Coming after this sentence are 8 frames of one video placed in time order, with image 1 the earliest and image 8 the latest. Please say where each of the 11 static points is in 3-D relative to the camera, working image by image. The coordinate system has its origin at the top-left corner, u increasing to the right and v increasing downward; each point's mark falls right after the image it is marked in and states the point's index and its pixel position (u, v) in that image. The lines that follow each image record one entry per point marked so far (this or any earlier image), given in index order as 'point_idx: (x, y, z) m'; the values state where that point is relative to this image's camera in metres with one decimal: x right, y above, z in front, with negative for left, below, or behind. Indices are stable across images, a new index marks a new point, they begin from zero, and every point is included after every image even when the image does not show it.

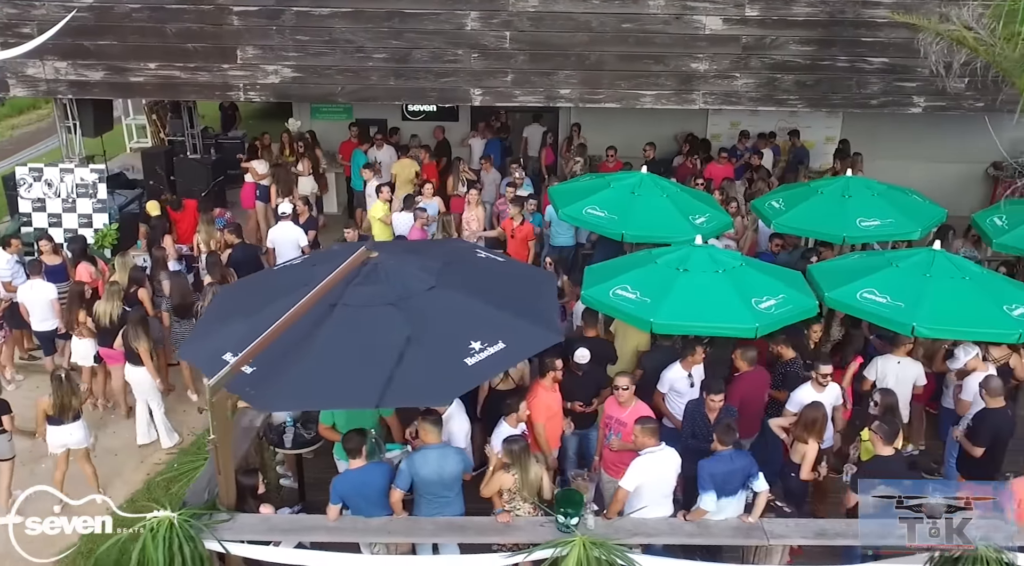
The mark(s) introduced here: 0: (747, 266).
0: (+1.9, +0.1, +6.2) m
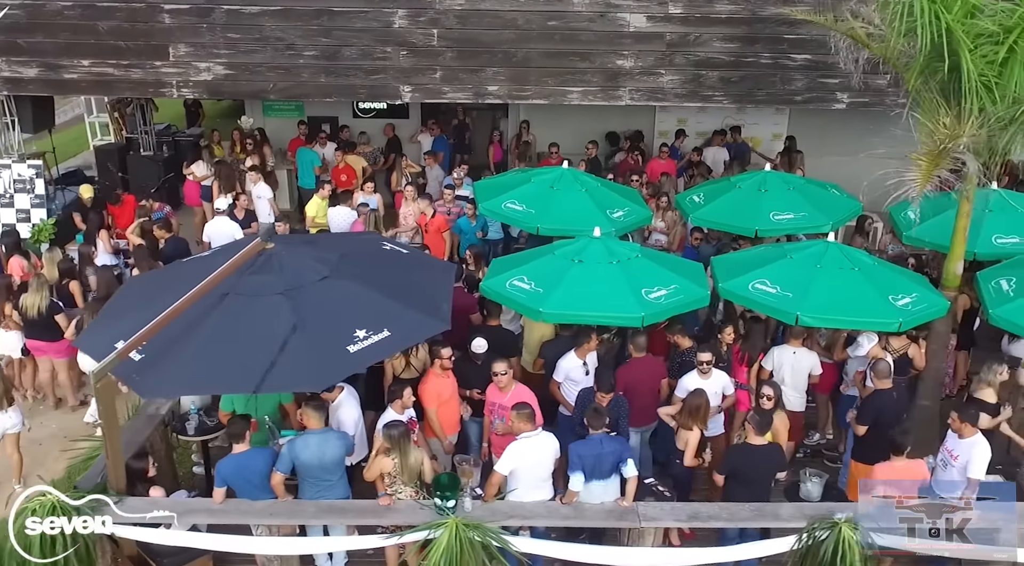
0: (+1.1, +0.2, +6.3) m
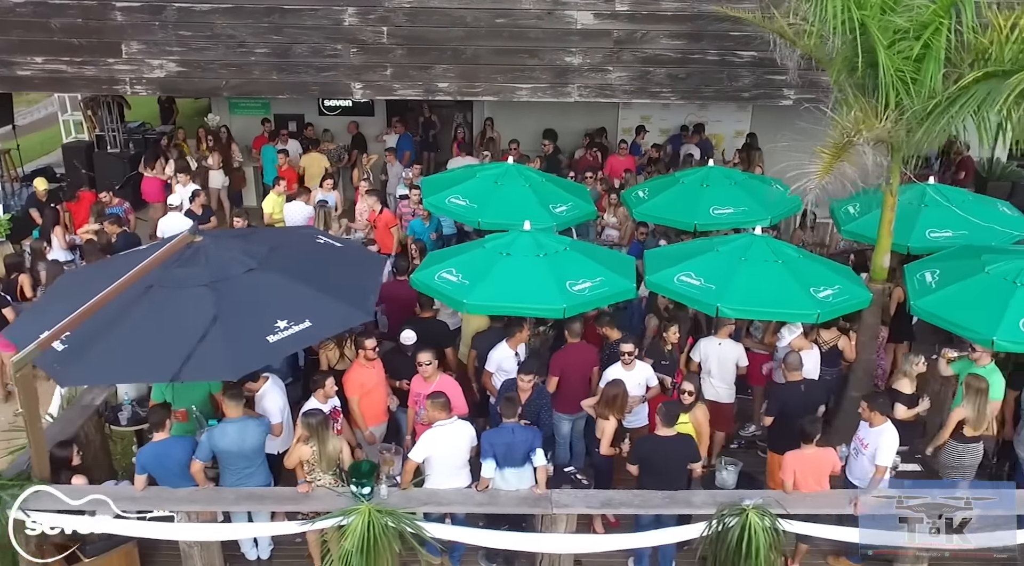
0: (+0.5, +0.3, +6.4) m
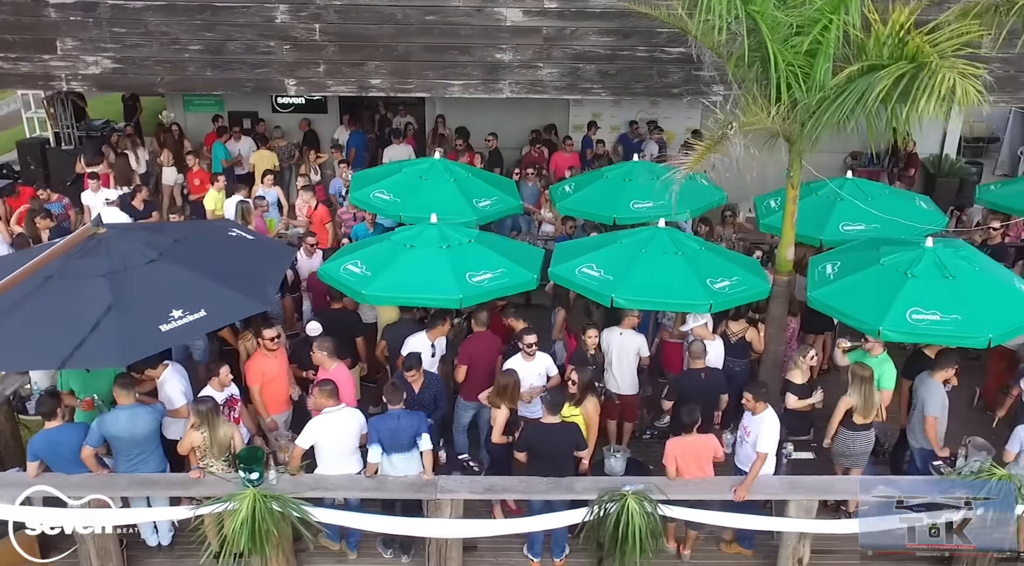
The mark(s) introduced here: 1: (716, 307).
0: (-0.3, +0.4, +6.6) m
1: (+1.7, -0.2, +6.0) m
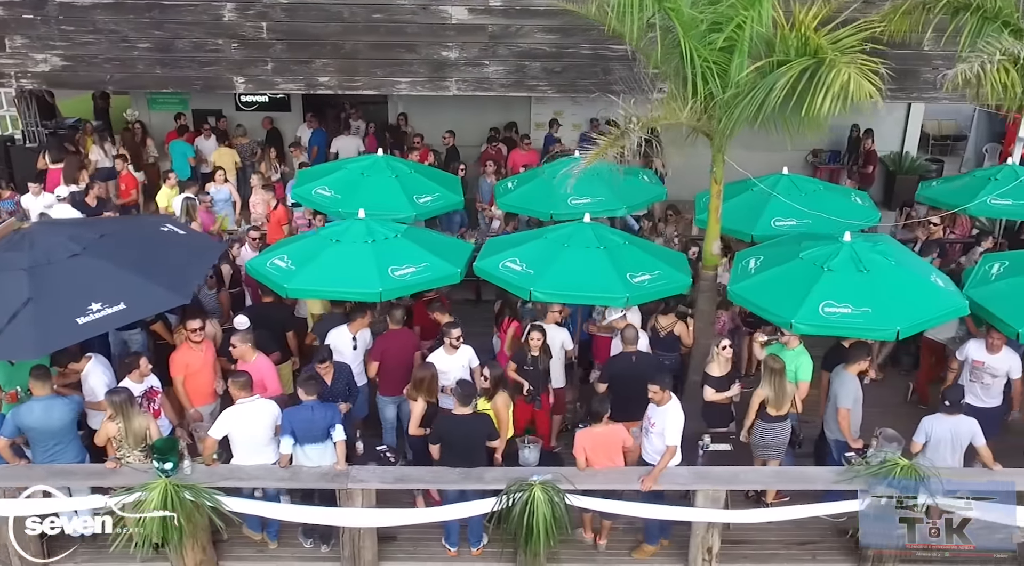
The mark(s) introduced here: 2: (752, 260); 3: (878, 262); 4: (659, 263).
0: (-1.0, +0.4, +6.6) m
1: (+1.0, -0.1, +6.1) m
2: (+2.2, +0.2, +6.8) m
3: (+3.1, +0.2, +6.2) m
4: (+1.3, +0.2, +6.5) m
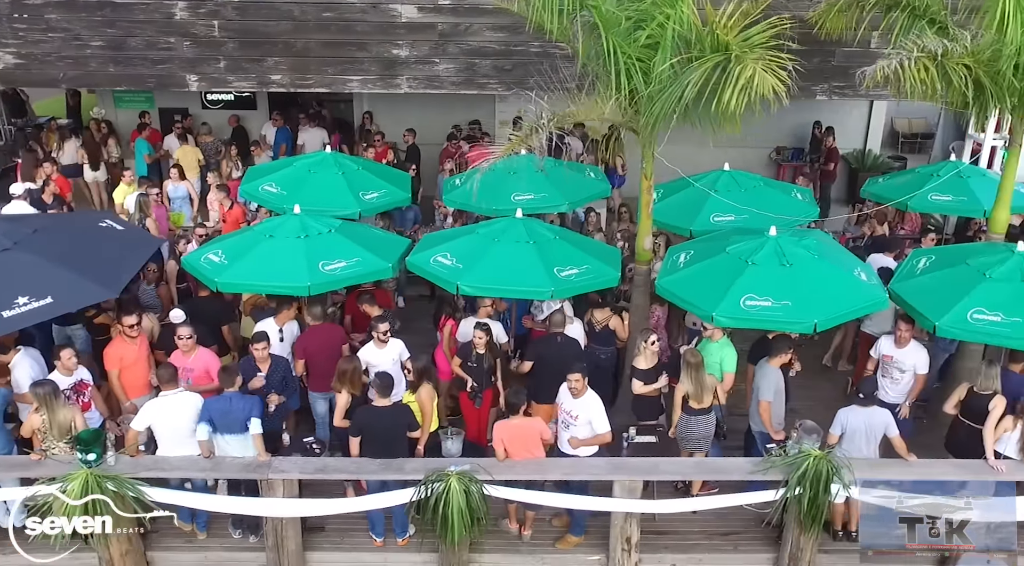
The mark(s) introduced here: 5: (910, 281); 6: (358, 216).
0: (-1.6, +0.4, +6.7) m
1: (+0.4, -0.1, +6.2) m
2: (+1.6, +0.3, +6.8) m
3: (+2.5, +0.2, +6.3) m
4: (+0.7, +0.2, +6.6) m
5: (+3.5, 0.0, +6.6) m
6: (-1.6, +0.7, +7.9) m
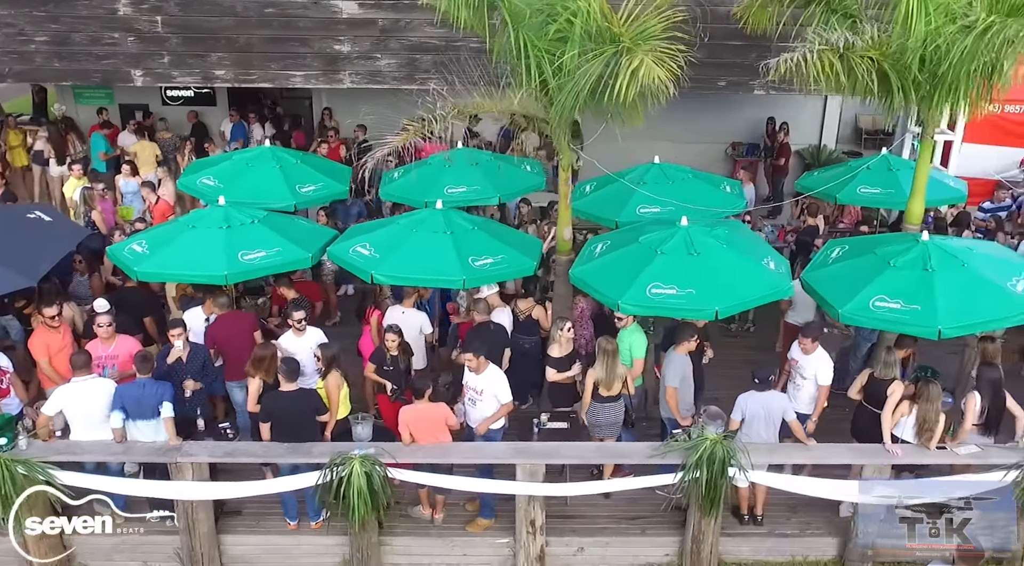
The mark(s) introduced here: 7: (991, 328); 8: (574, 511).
0: (-2.3, +0.5, +6.8) m
1: (-0.3, 0.0, +6.3) m
2: (+0.8, +0.4, +7.0) m
3: (+1.7, +0.3, +6.4) m
4: (-0.1, +0.3, +6.7) m
5: (+2.8, +0.1, +6.7) m
6: (-2.4, +0.8, +8.0) m
7: (+3.8, -0.4, +5.8) m
8: (+0.5, -1.9, +6.3) m
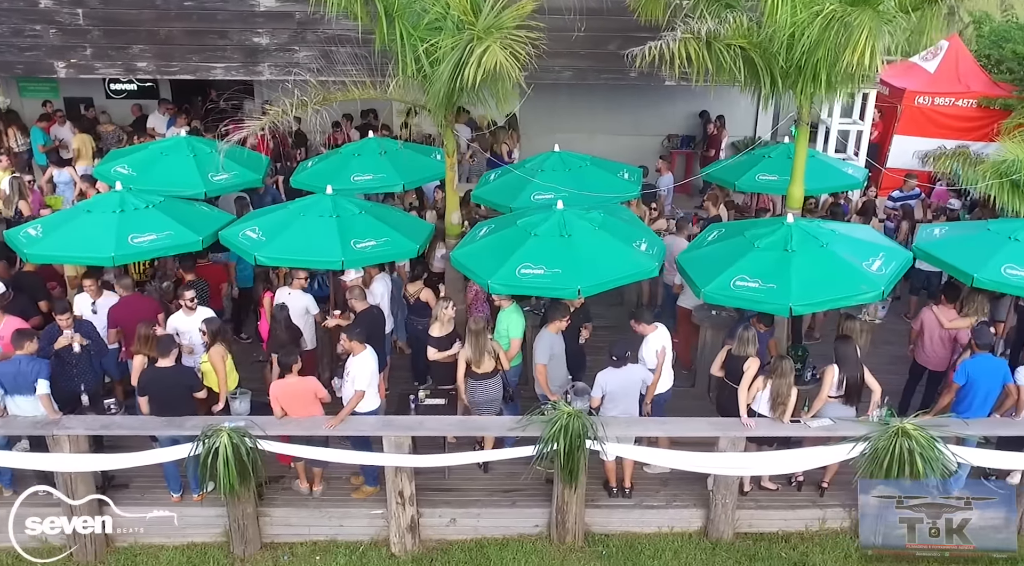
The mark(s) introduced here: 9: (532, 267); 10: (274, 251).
0: (-3.4, +0.7, +7.1) m
1: (-1.4, +0.2, +6.5) m
2: (-0.2, +0.5, +7.2) m
3: (+0.6, +0.5, +6.7) m
4: (-1.1, +0.5, +6.9) m
5: (+1.7, +0.3, +6.9) m
6: (-3.5, +1.0, +8.2) m
7: (+2.7, -0.2, +6.1) m
8: (-0.5, -1.8, +6.5) m
9: (+0.2, +0.1, +6.3) m
10: (-2.1, +0.3, +6.6) m
